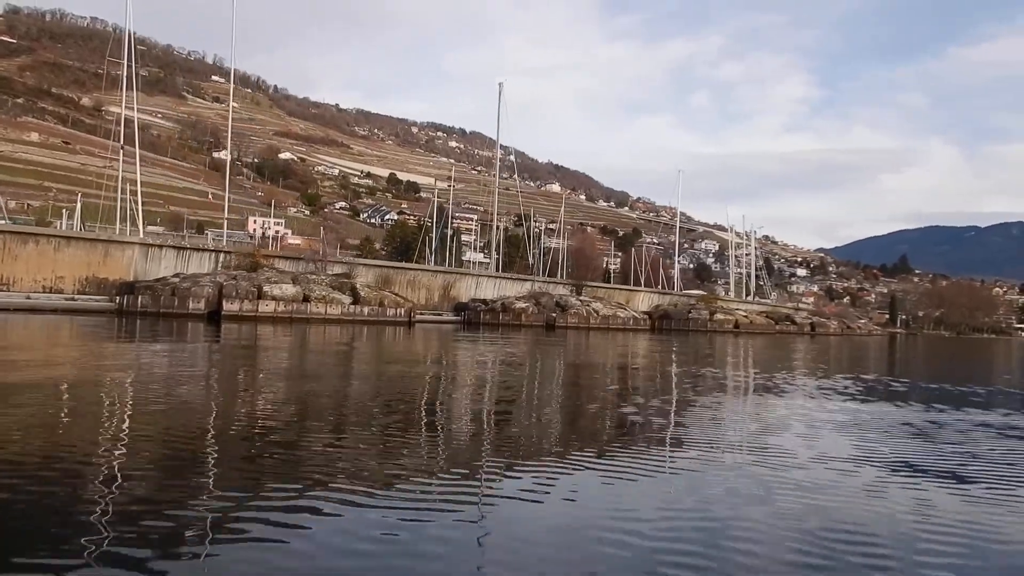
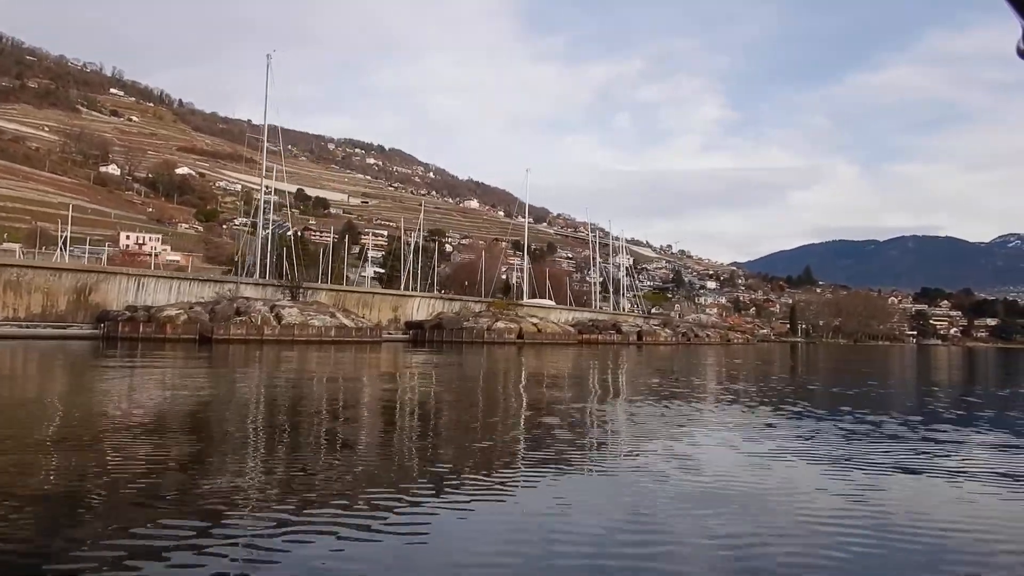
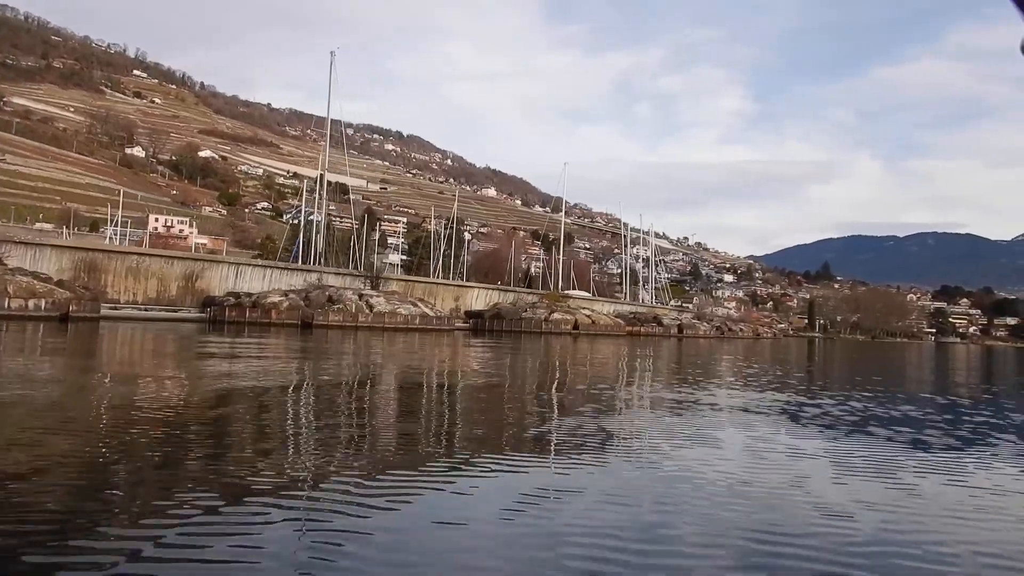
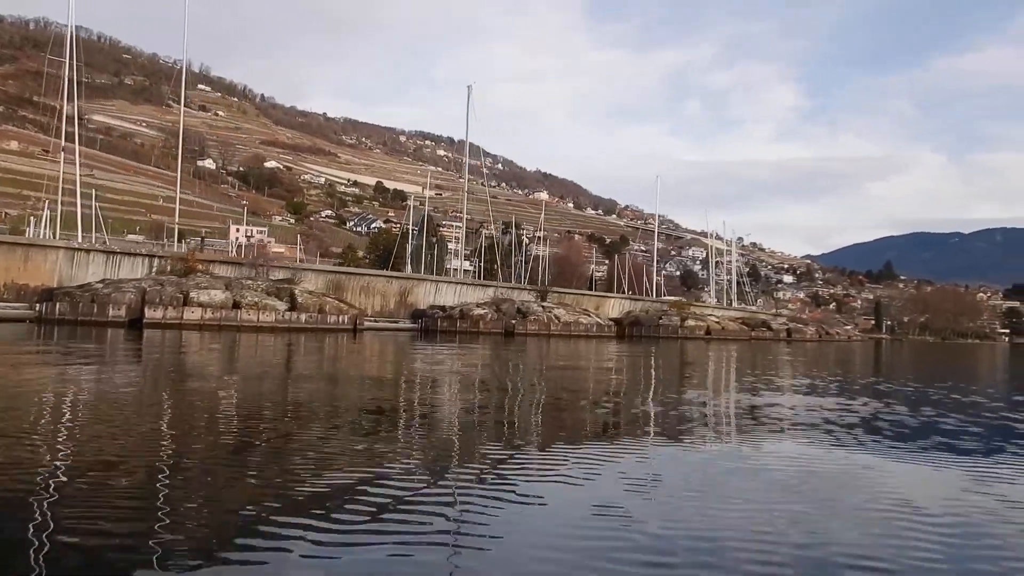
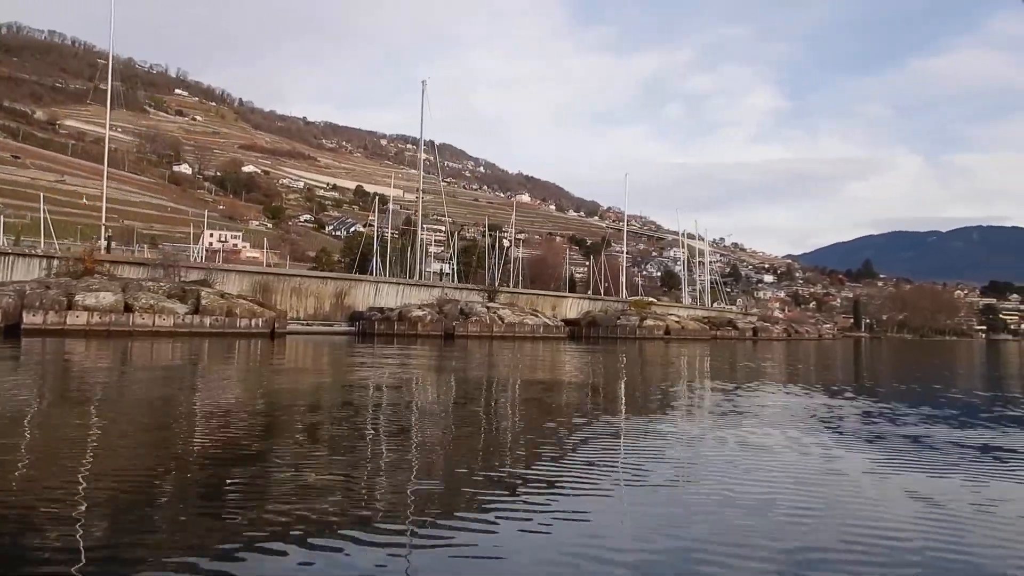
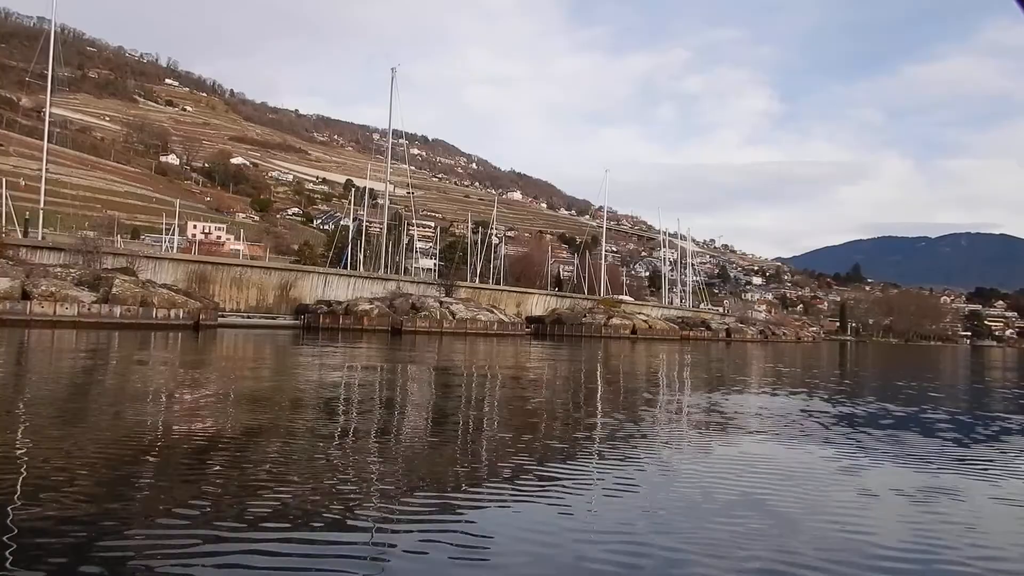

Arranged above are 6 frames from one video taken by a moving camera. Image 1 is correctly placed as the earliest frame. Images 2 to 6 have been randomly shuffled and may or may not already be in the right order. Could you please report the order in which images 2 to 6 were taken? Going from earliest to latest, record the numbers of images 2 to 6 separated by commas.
4, 5, 6, 3, 2
